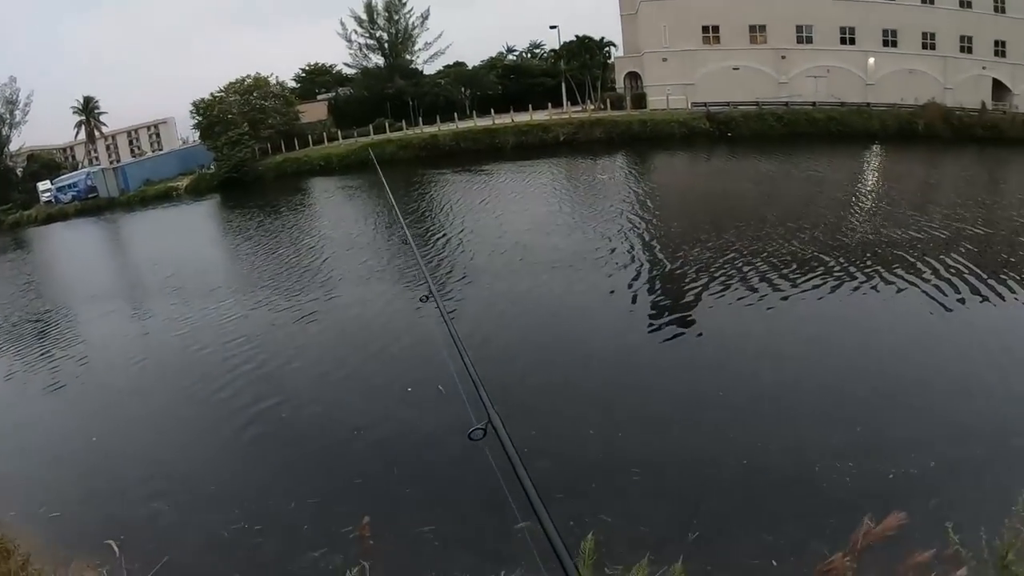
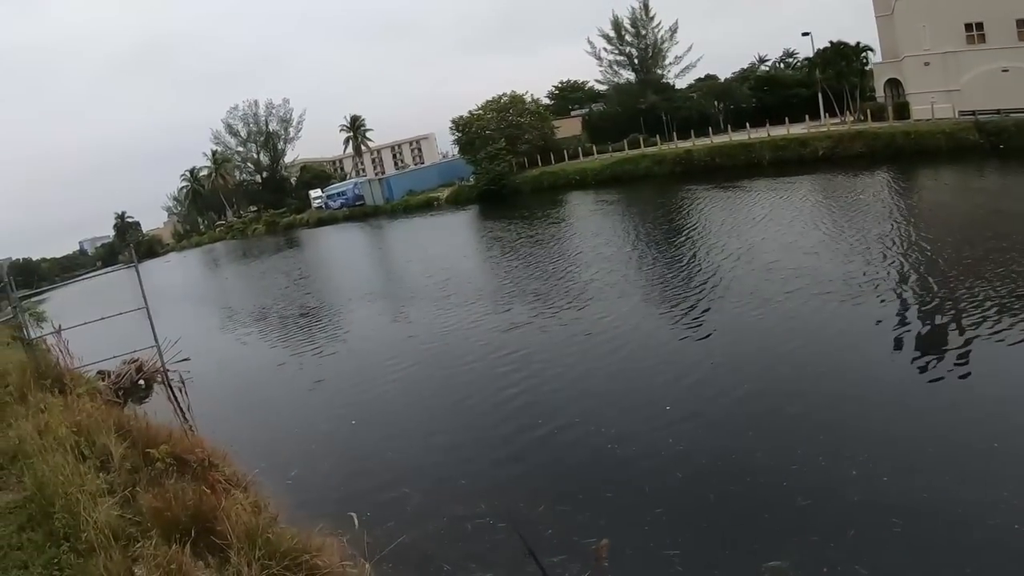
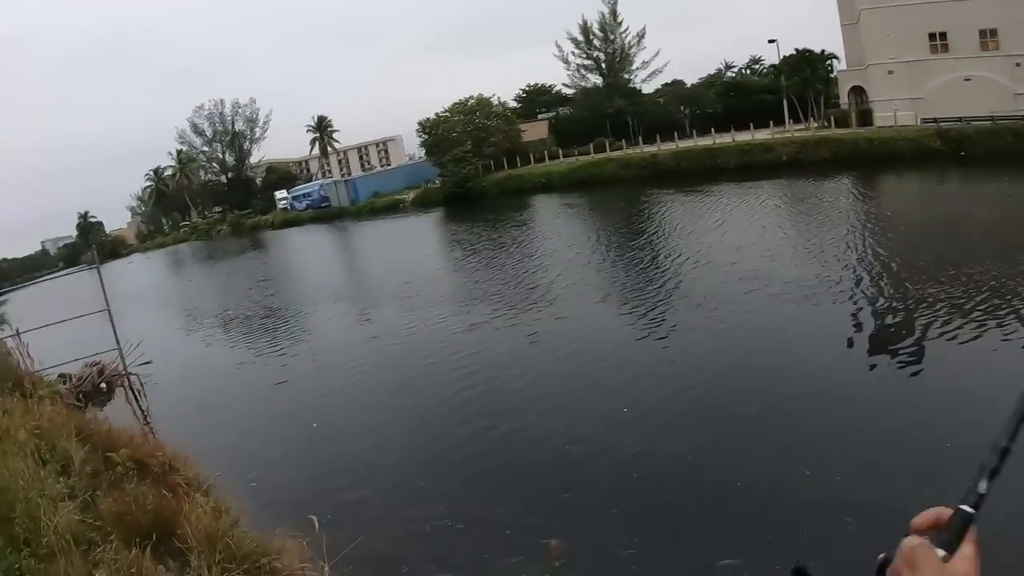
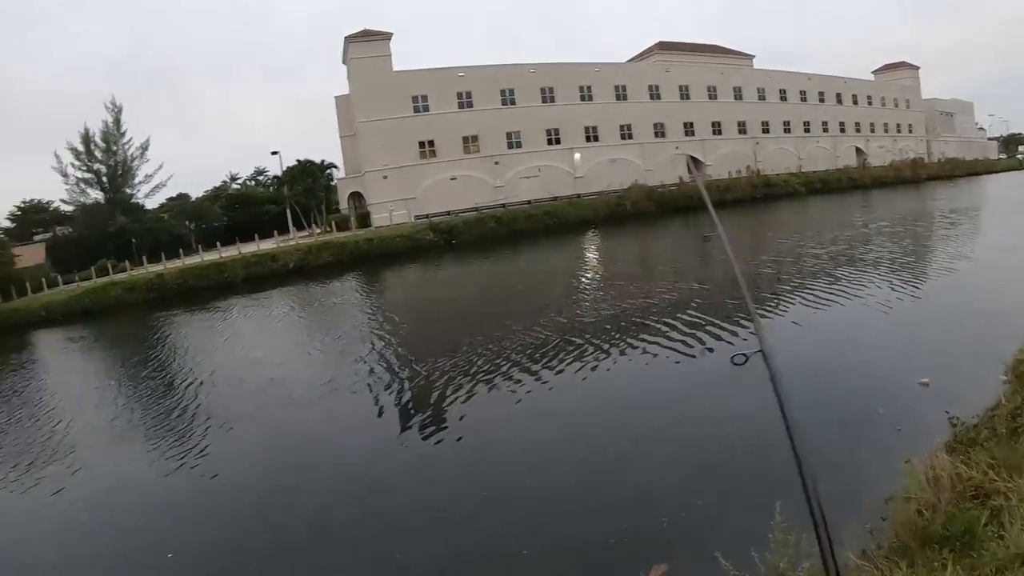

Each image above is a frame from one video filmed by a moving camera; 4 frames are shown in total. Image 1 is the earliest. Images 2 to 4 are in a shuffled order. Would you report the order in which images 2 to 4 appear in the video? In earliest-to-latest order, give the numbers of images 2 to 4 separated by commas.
4, 3, 2
